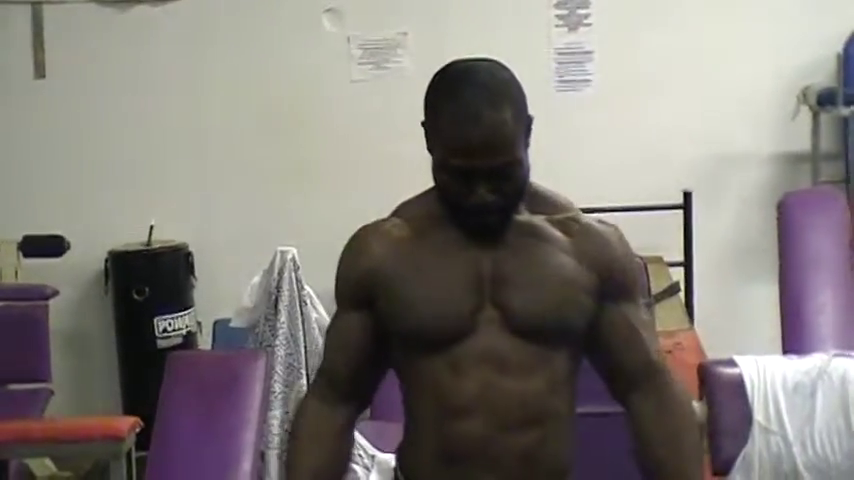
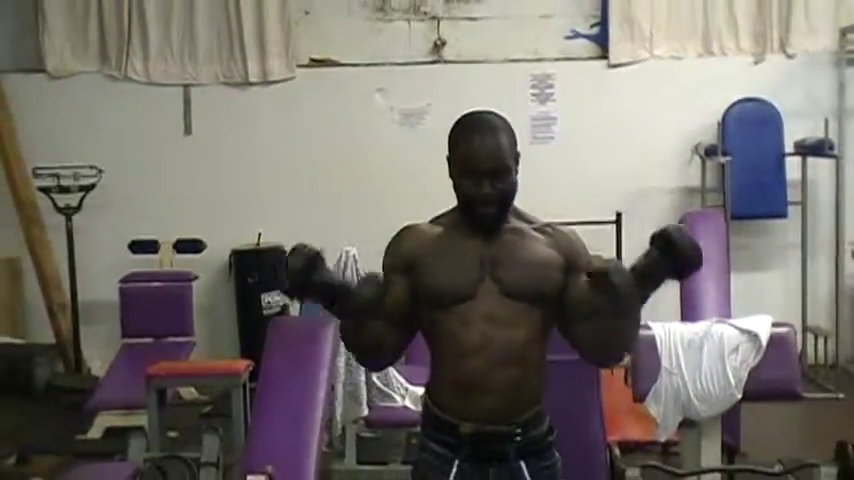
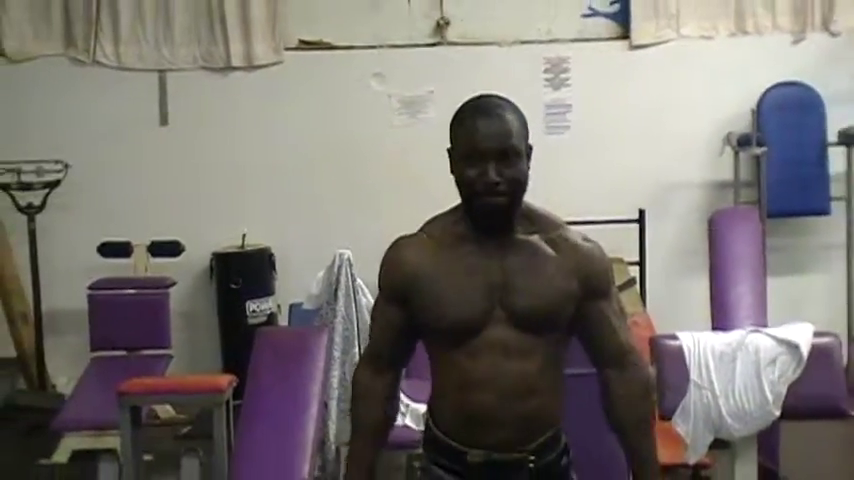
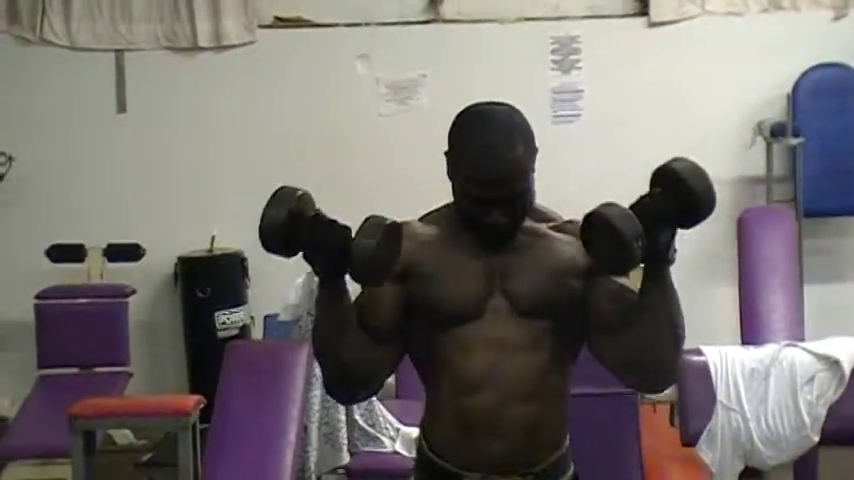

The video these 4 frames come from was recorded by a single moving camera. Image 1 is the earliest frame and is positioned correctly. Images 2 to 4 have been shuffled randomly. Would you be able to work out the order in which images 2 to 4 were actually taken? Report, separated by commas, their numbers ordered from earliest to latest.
4, 3, 2
